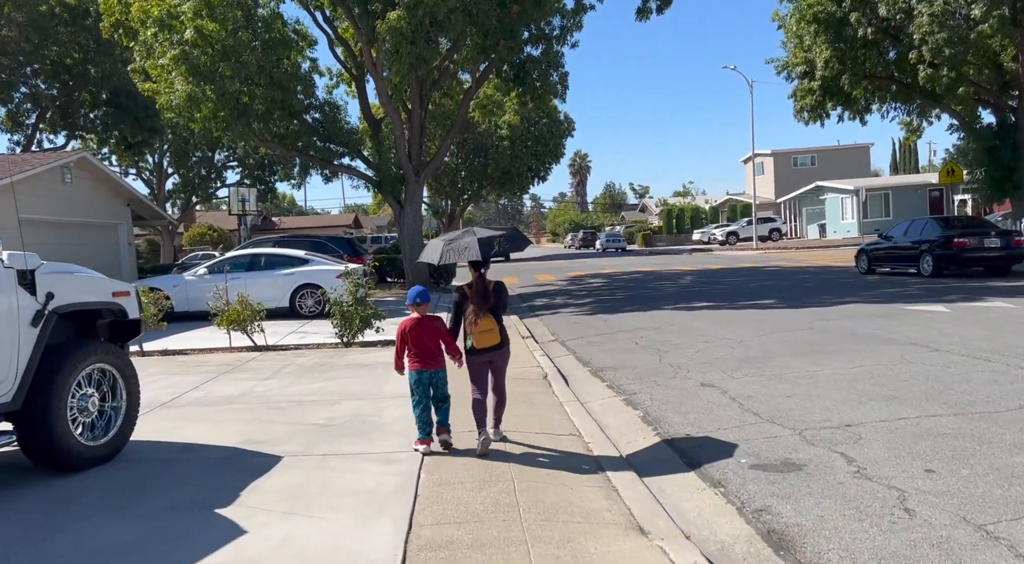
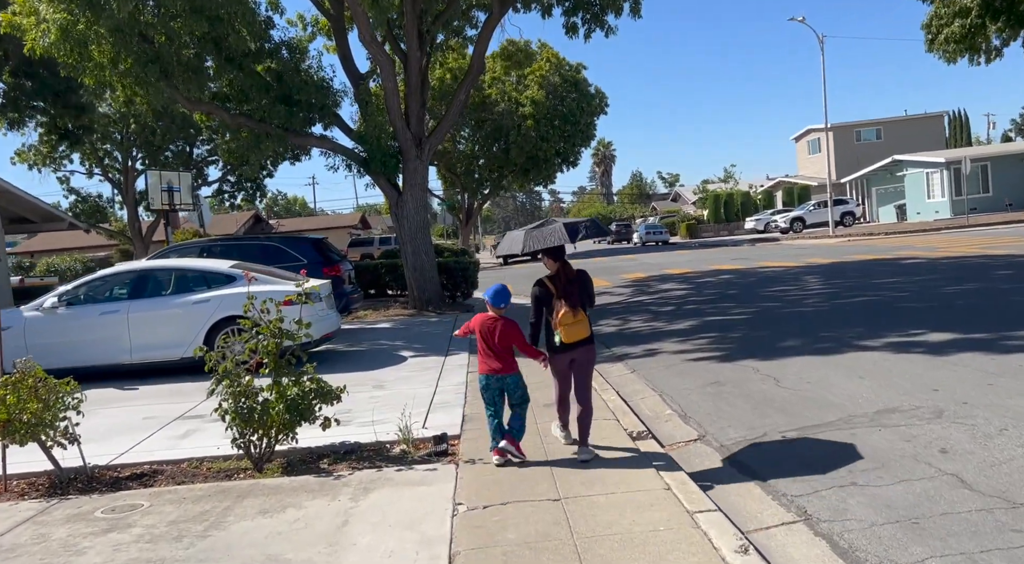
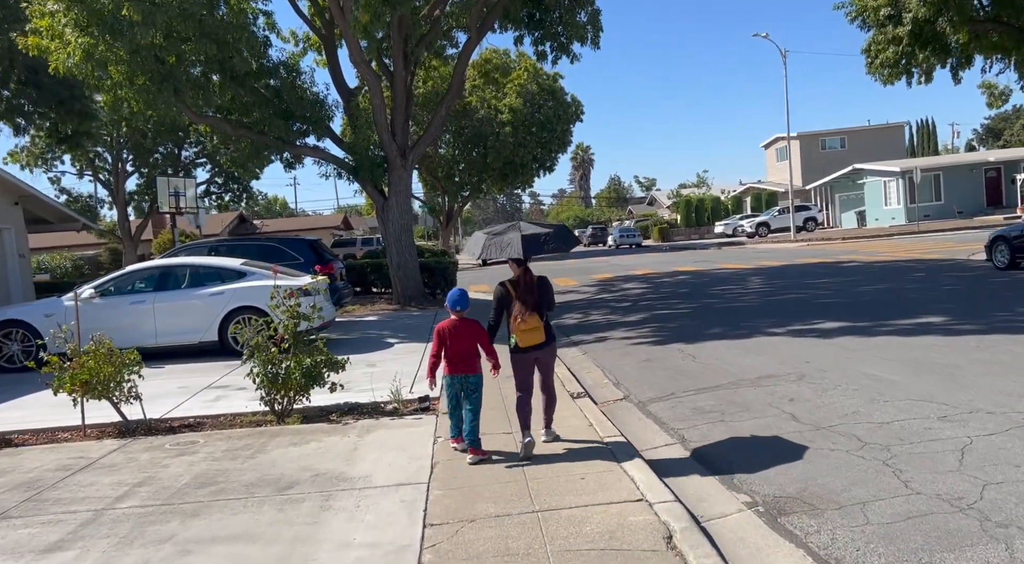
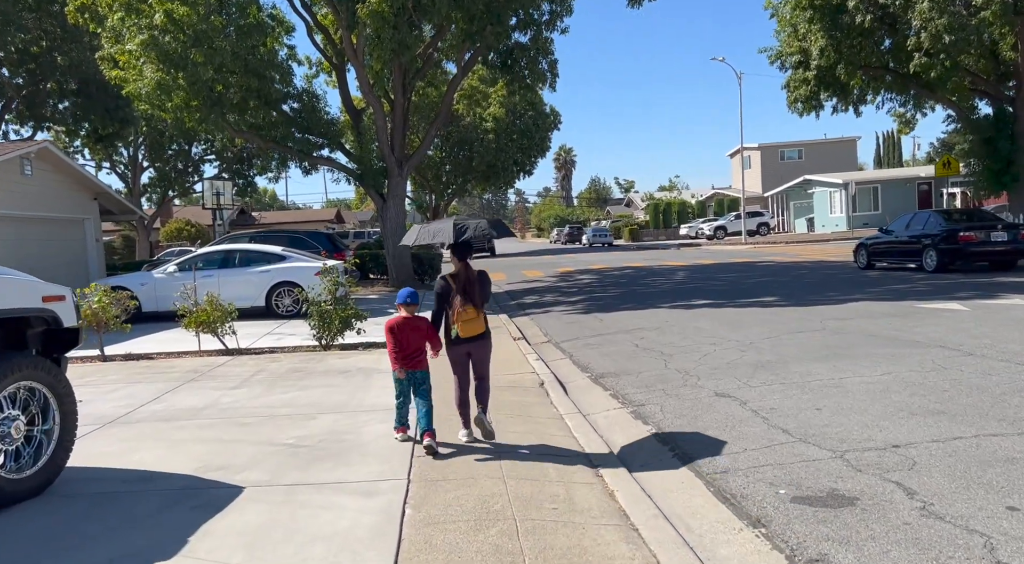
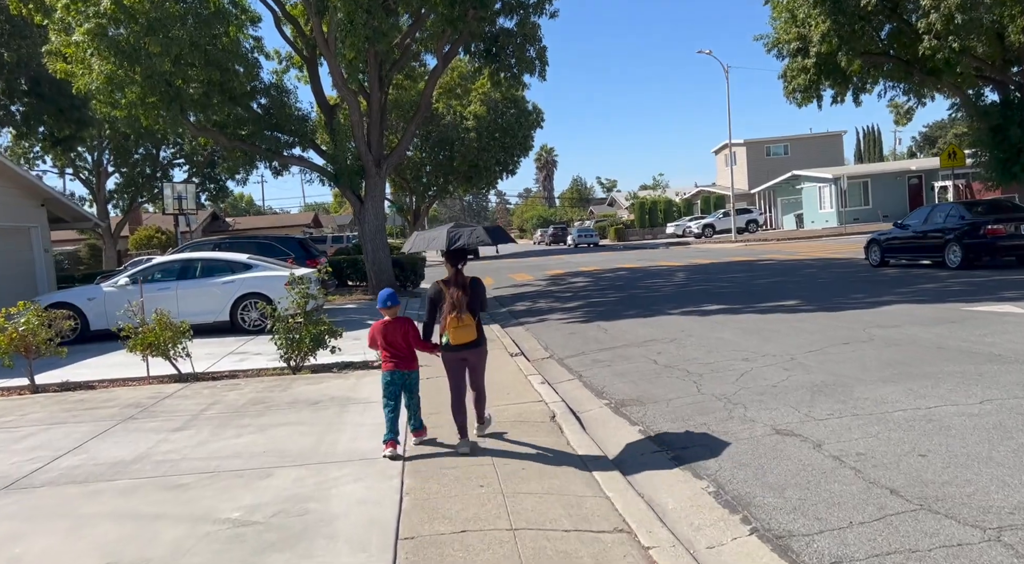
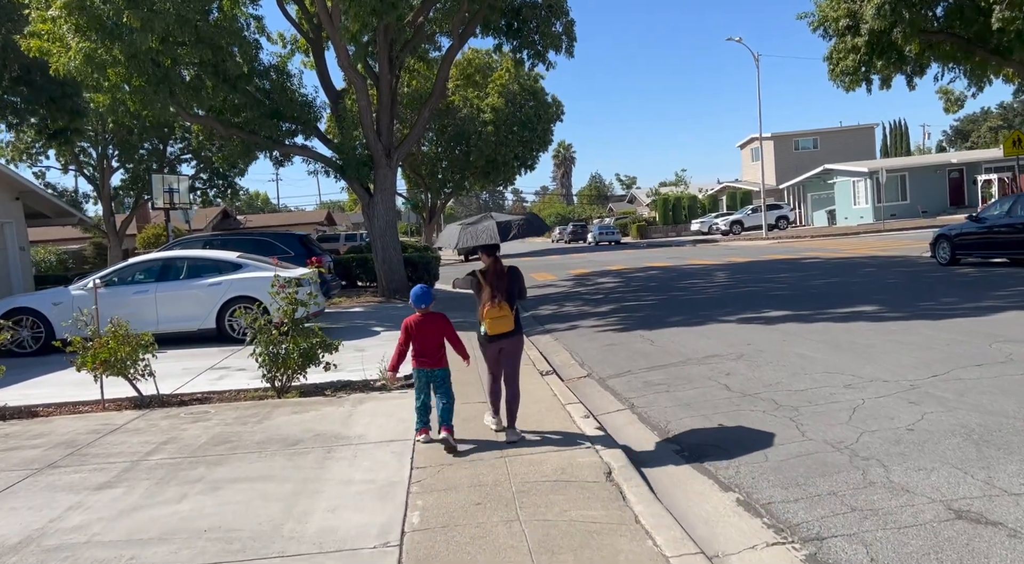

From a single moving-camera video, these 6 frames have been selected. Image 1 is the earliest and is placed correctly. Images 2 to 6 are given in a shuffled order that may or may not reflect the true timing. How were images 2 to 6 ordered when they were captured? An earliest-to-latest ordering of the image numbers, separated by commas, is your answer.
4, 5, 6, 3, 2
